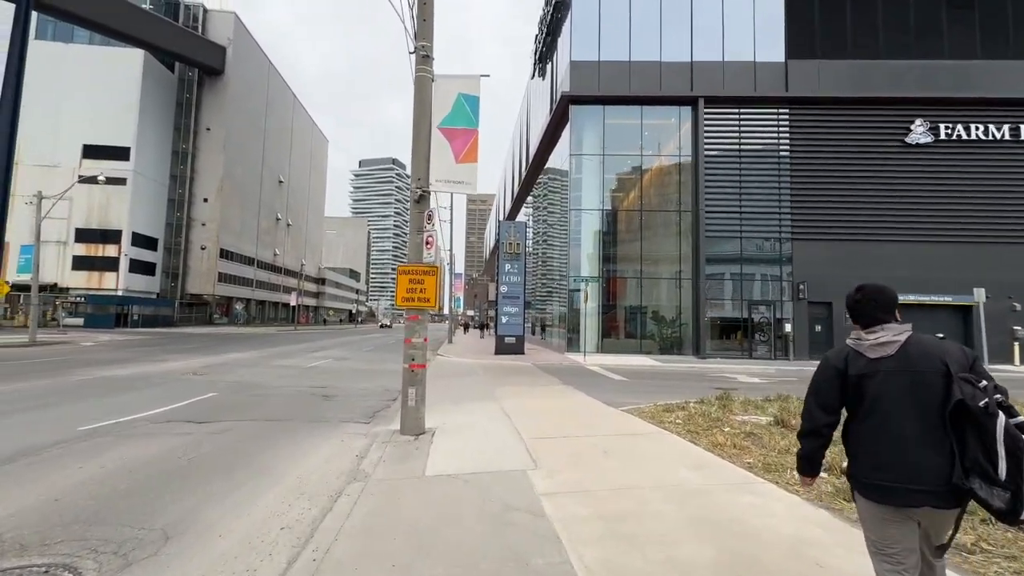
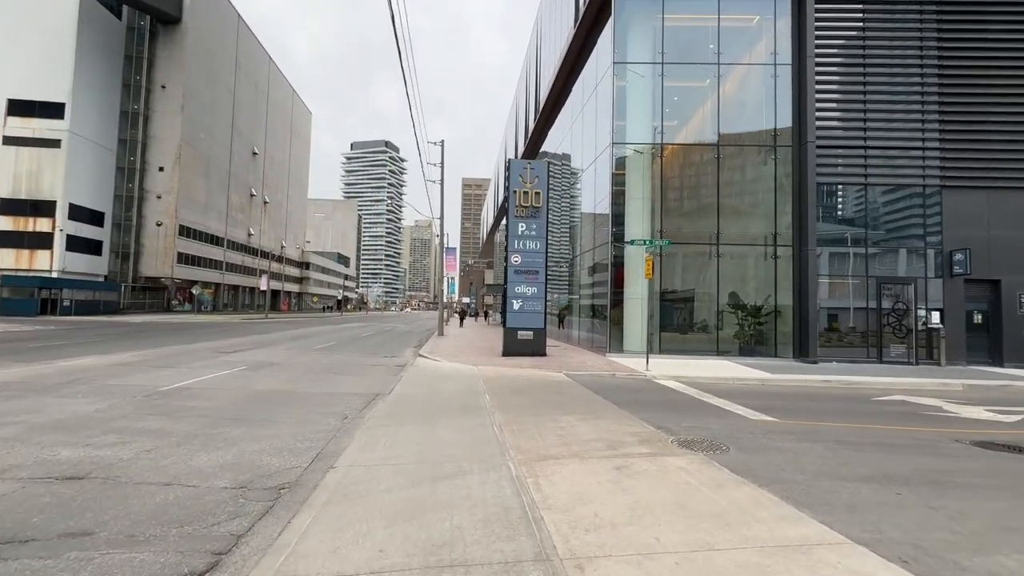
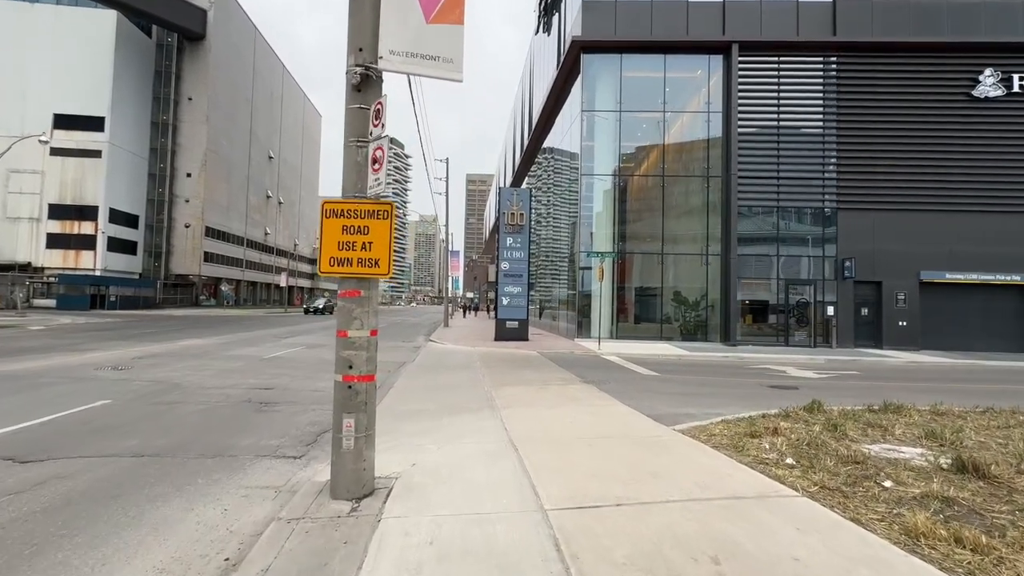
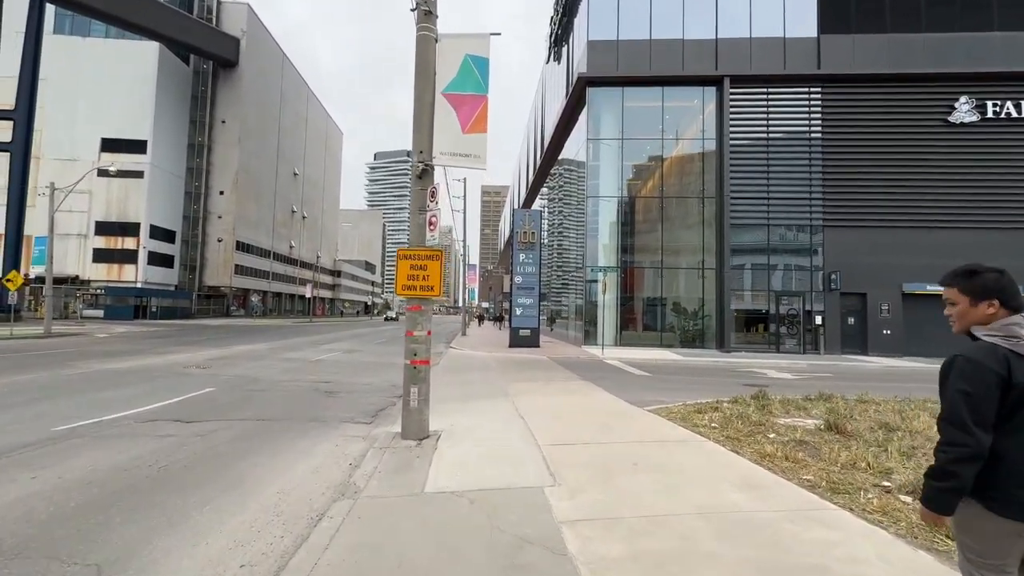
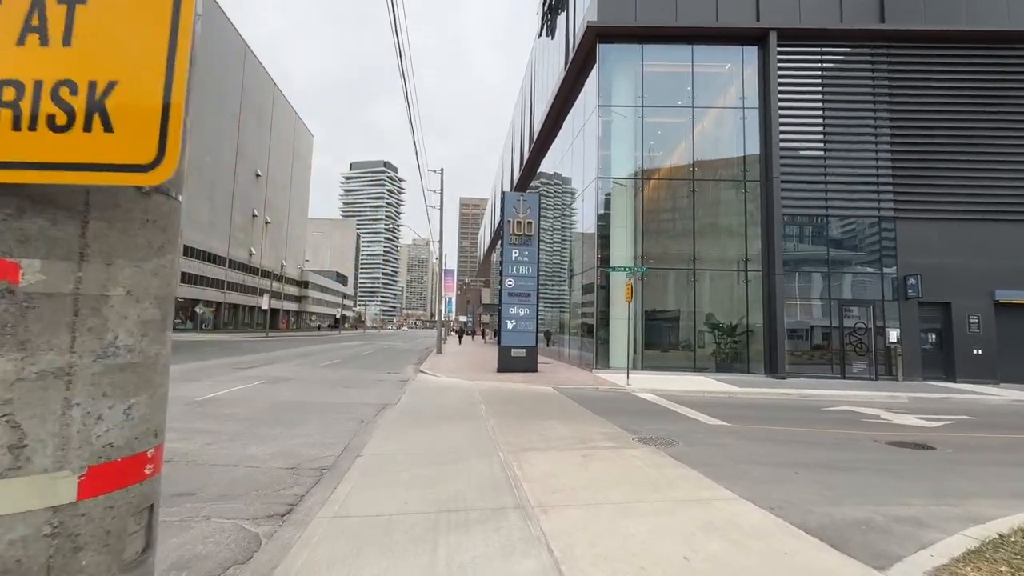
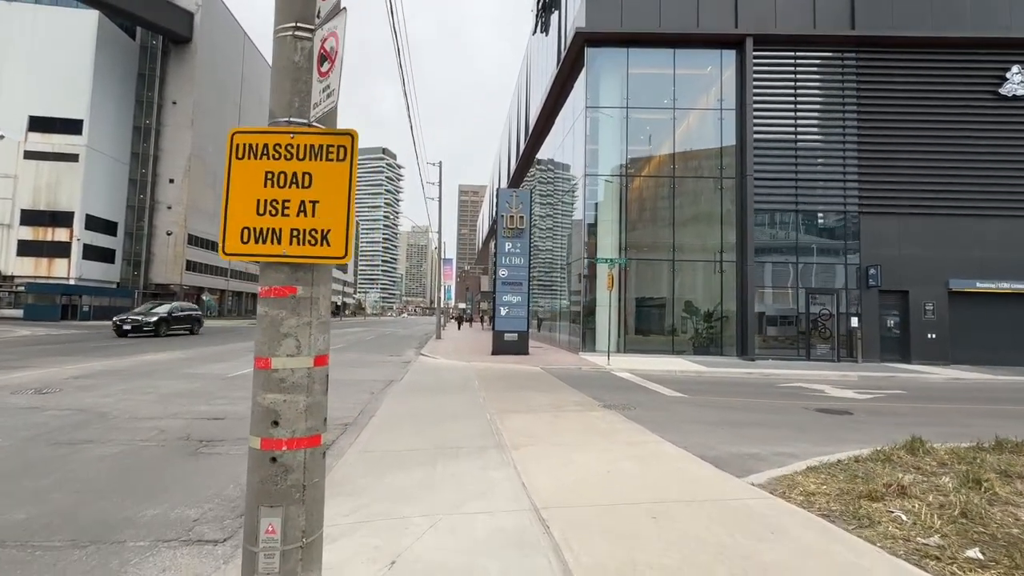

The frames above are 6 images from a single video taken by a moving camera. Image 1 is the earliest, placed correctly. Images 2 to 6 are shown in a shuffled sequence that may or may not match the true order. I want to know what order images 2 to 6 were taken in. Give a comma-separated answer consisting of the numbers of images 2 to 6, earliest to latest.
4, 3, 6, 5, 2
